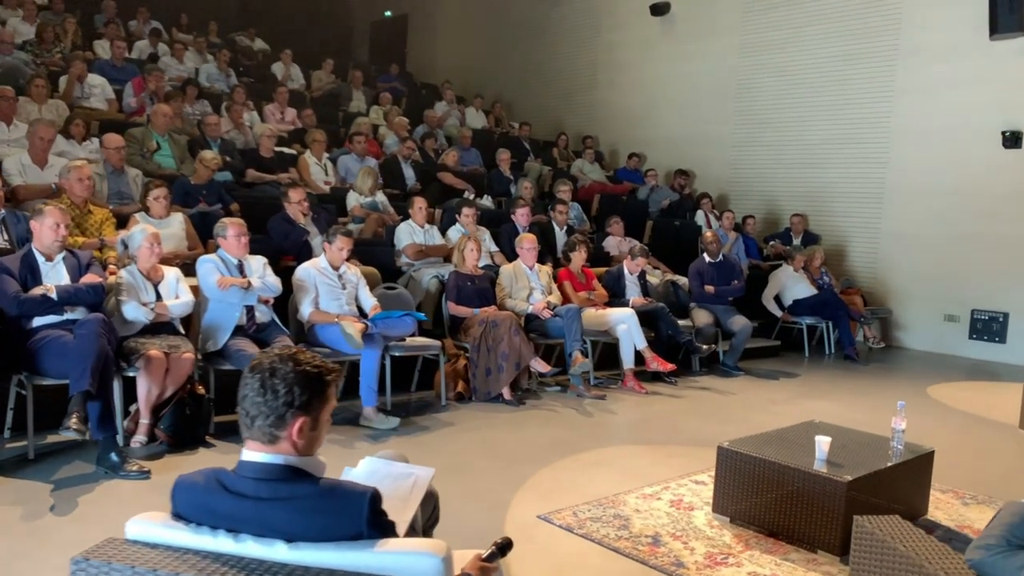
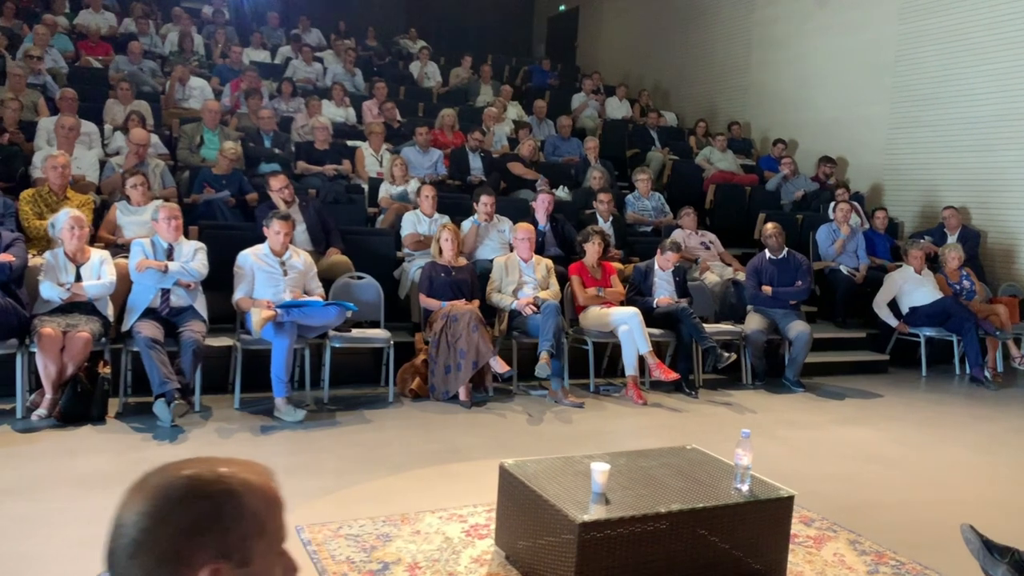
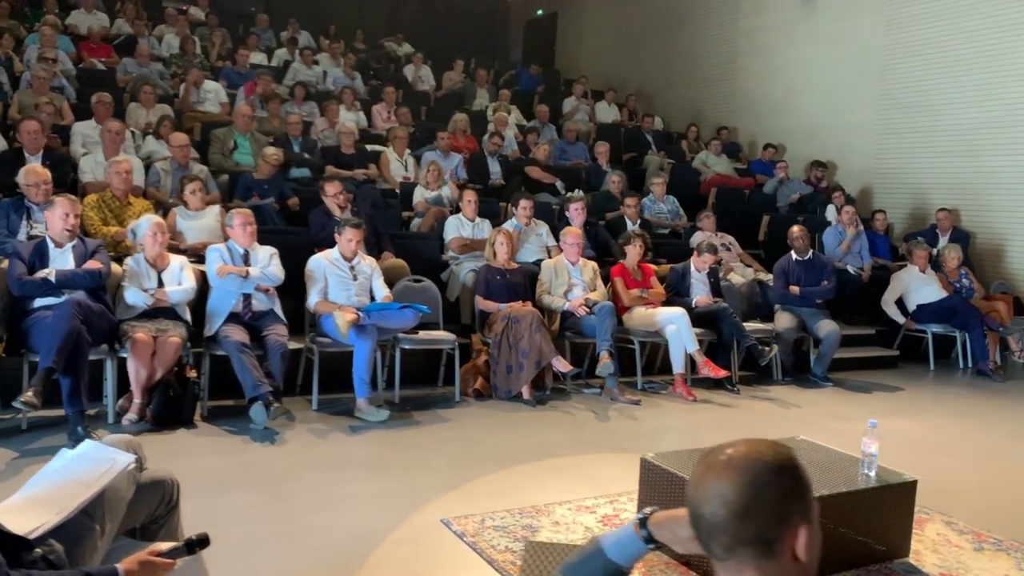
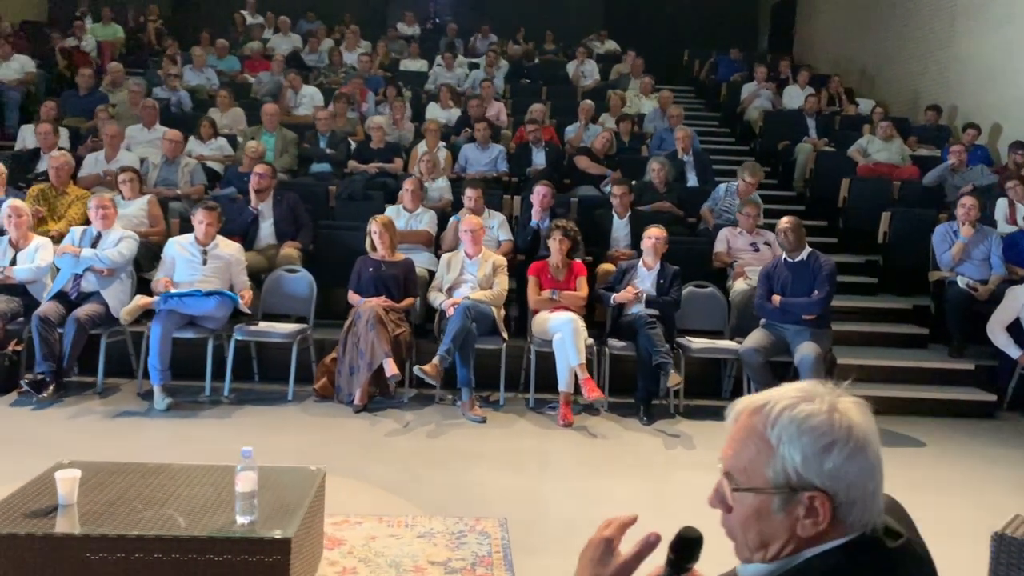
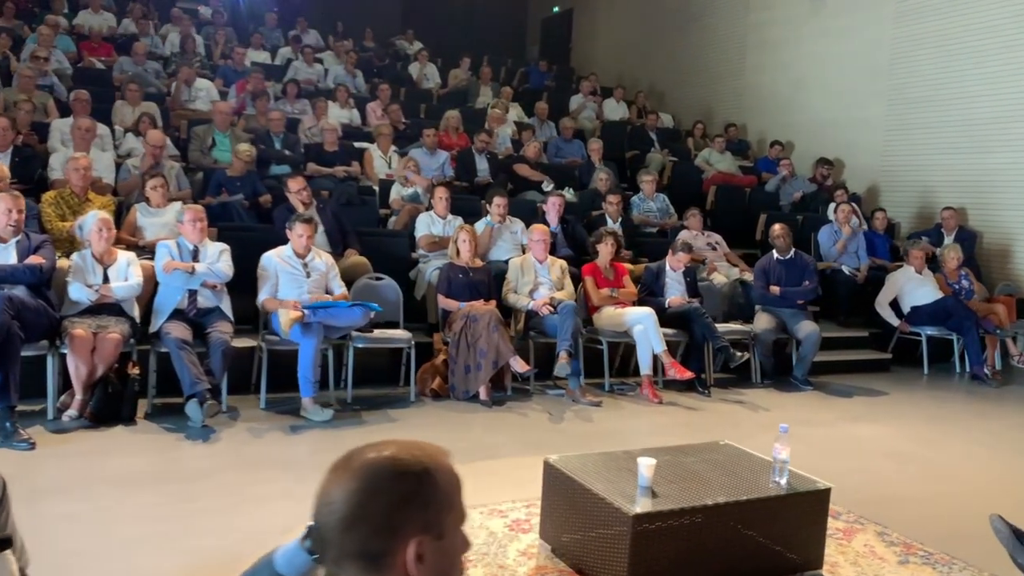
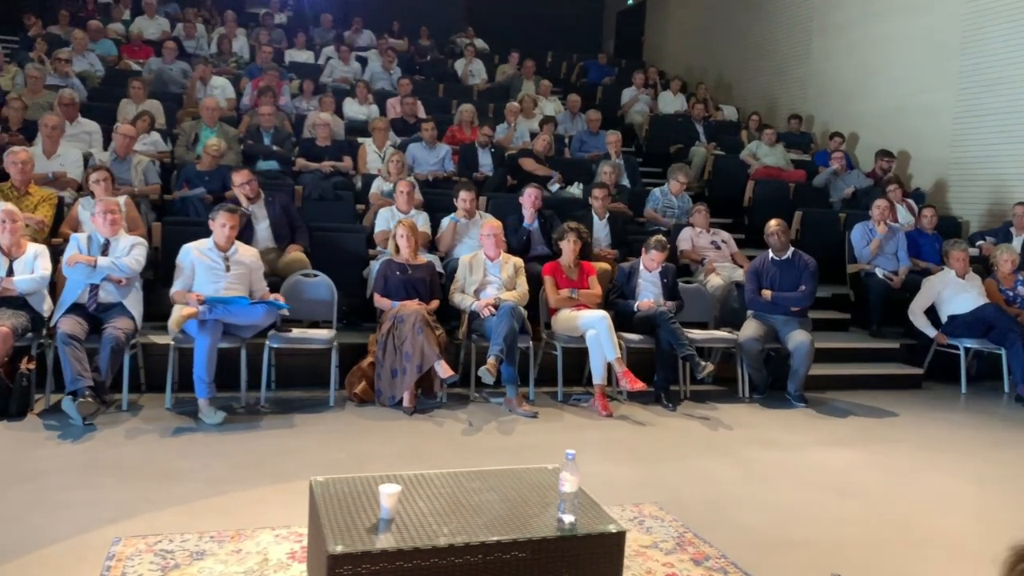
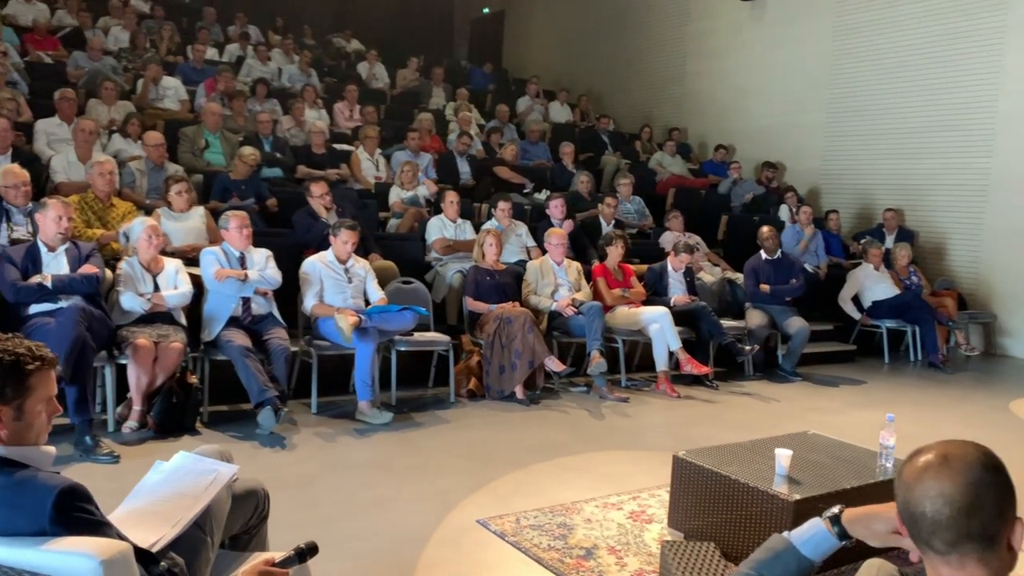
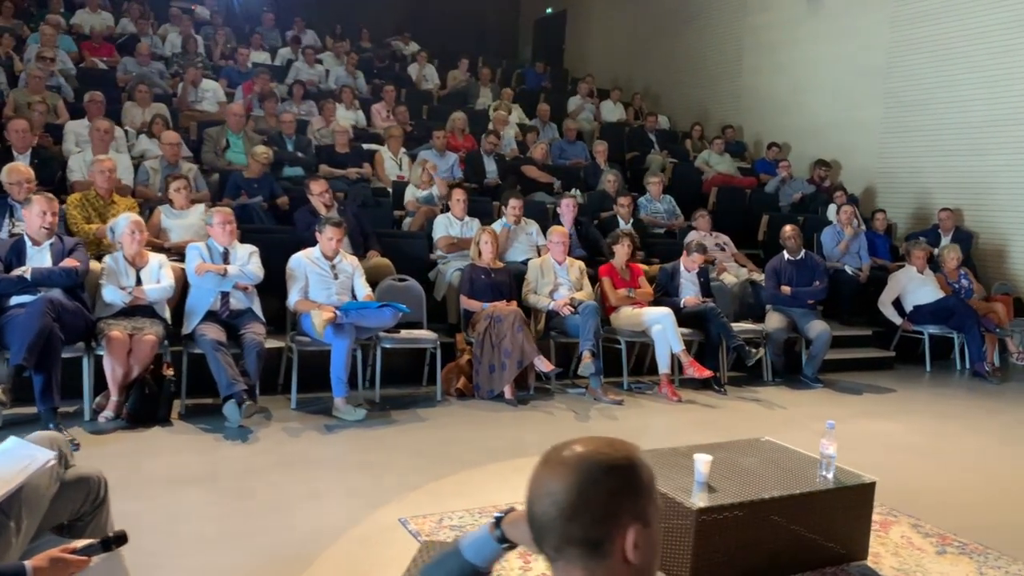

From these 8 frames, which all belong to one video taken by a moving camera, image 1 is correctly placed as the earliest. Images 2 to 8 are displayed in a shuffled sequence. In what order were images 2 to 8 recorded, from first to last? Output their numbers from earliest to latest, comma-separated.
7, 3, 8, 5, 2, 6, 4
